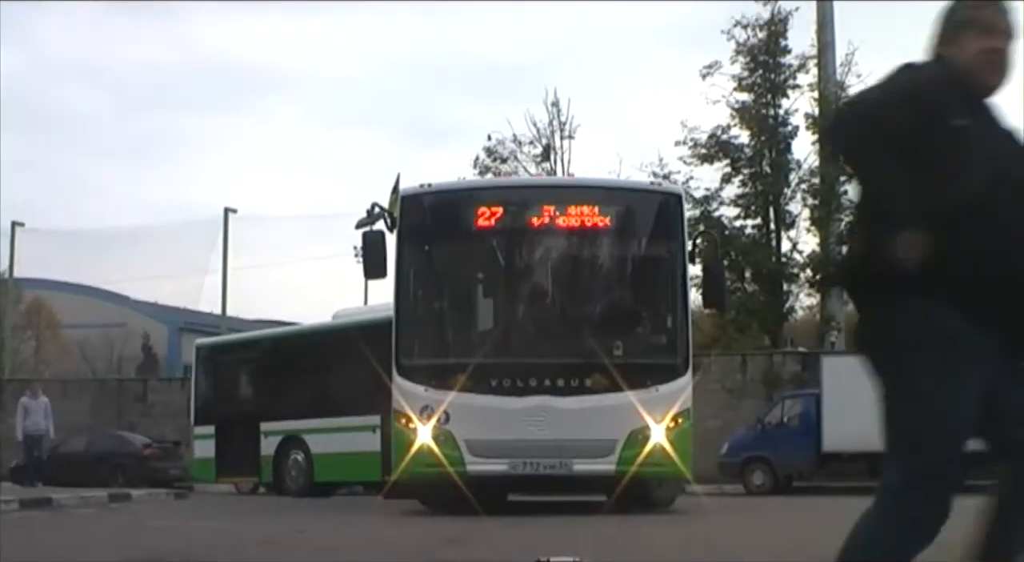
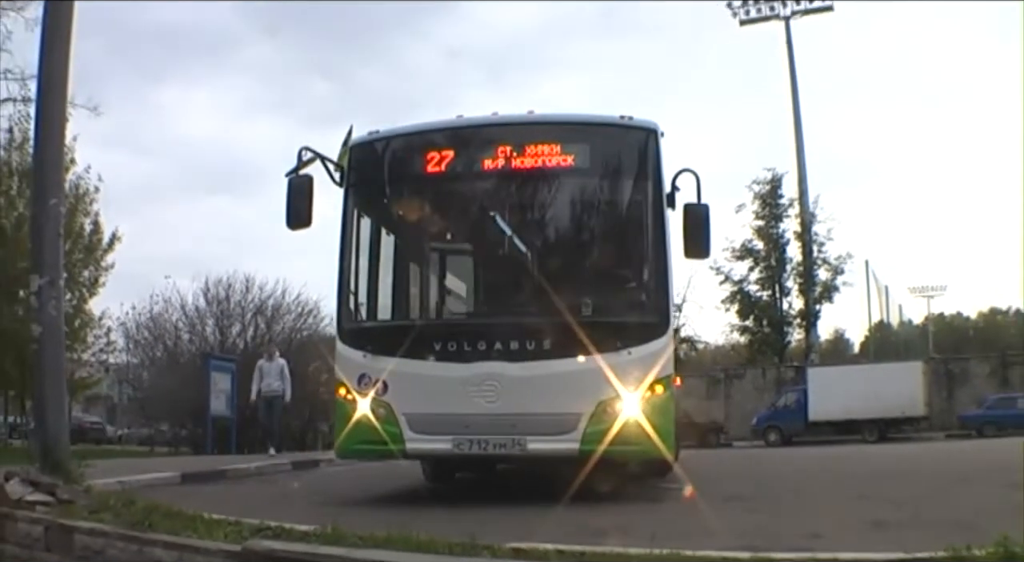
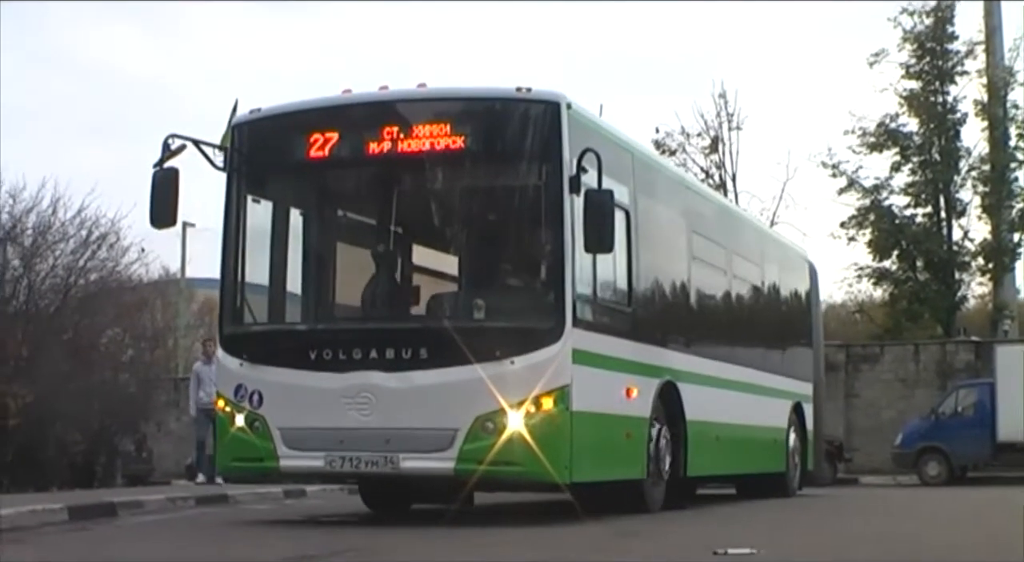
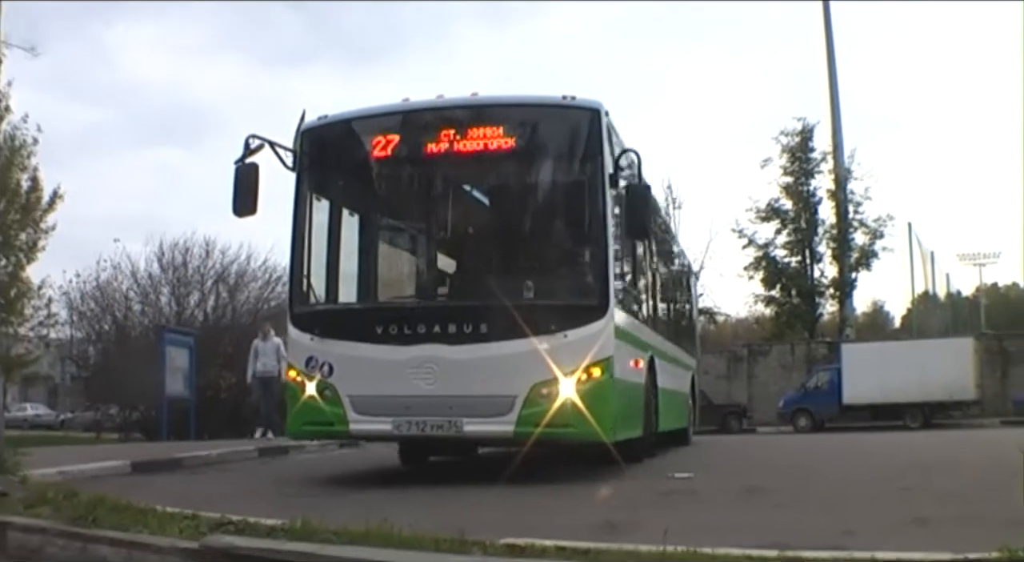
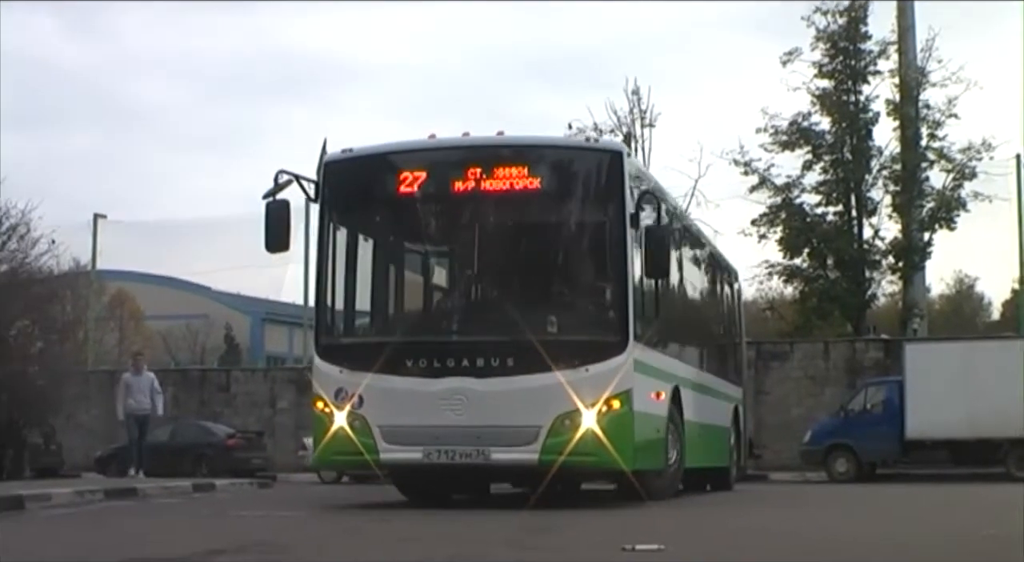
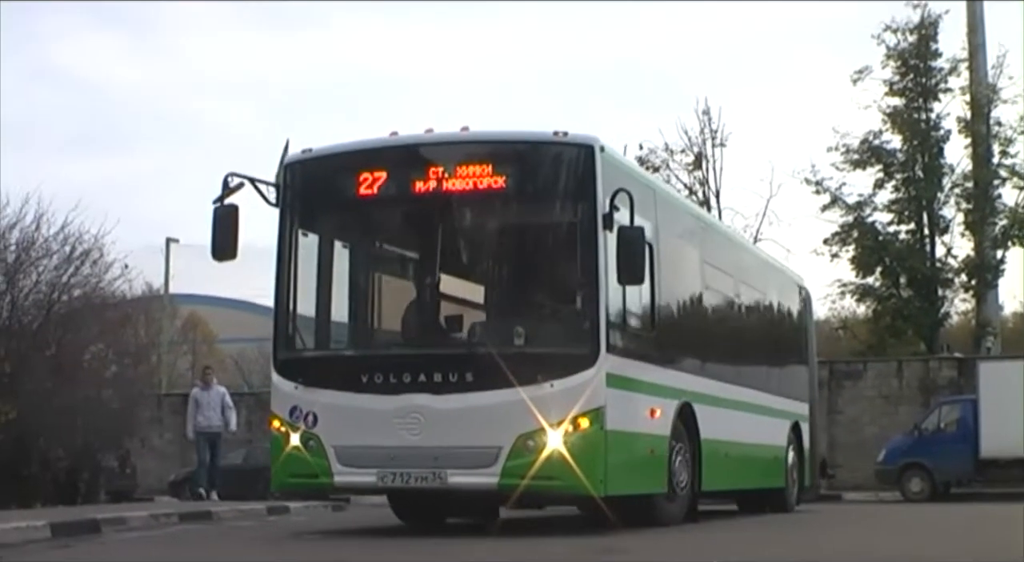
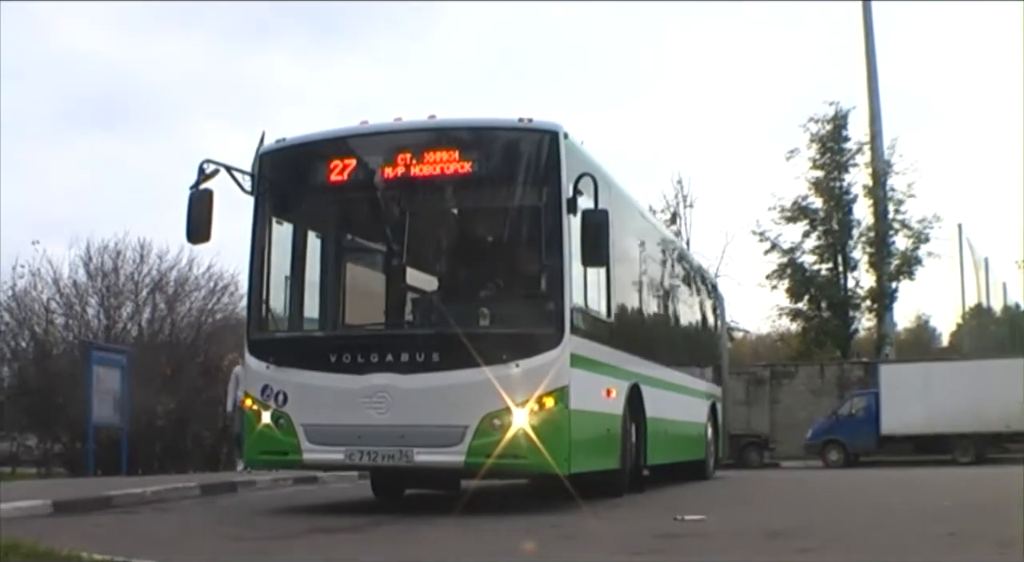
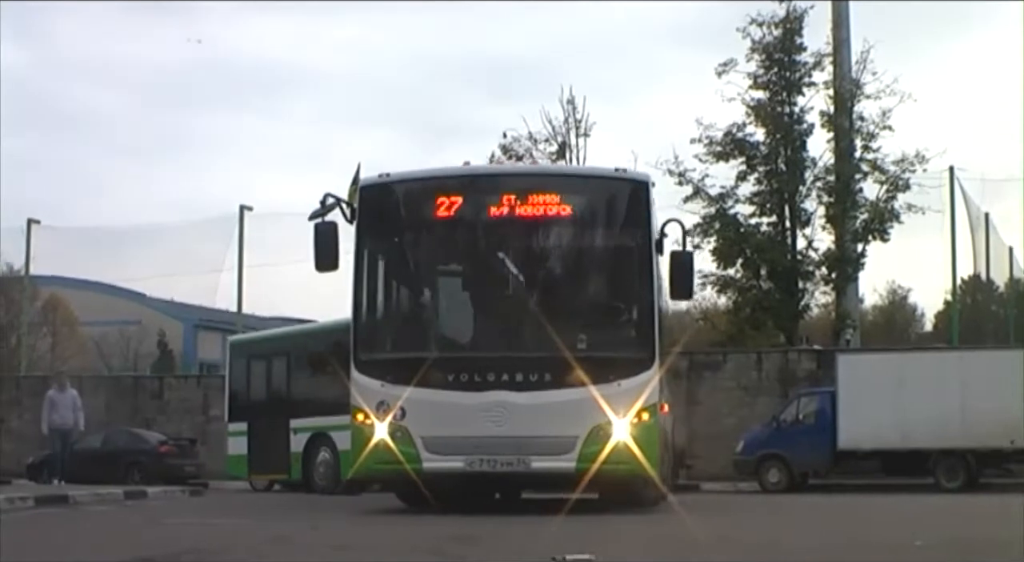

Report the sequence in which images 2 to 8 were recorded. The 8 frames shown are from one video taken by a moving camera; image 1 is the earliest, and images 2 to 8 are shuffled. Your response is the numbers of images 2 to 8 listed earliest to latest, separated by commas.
8, 5, 6, 3, 7, 4, 2
